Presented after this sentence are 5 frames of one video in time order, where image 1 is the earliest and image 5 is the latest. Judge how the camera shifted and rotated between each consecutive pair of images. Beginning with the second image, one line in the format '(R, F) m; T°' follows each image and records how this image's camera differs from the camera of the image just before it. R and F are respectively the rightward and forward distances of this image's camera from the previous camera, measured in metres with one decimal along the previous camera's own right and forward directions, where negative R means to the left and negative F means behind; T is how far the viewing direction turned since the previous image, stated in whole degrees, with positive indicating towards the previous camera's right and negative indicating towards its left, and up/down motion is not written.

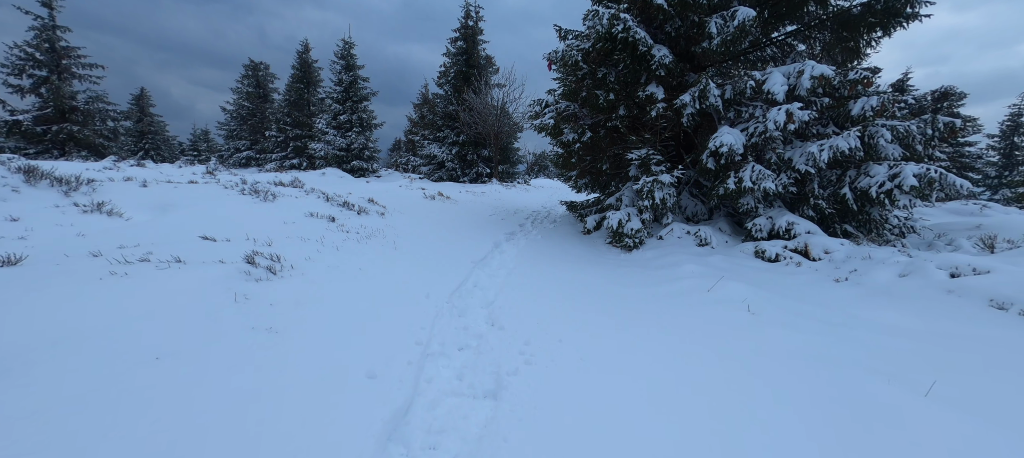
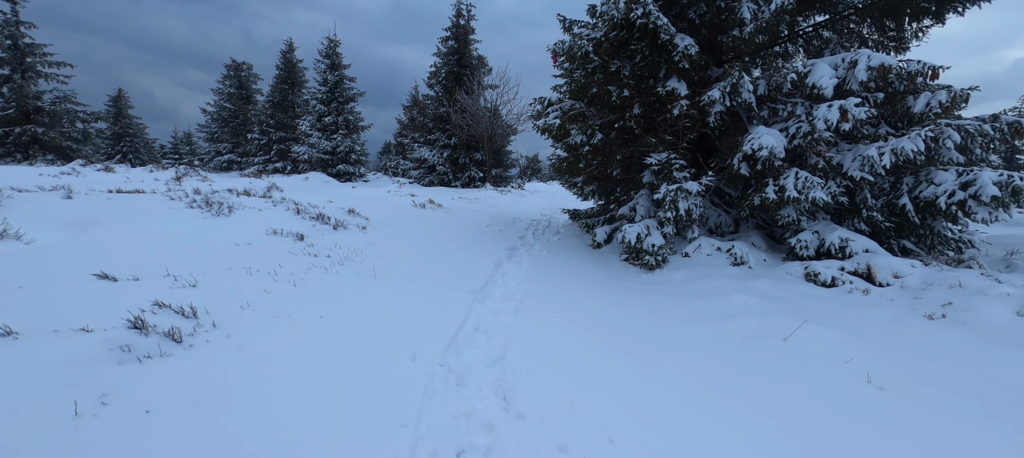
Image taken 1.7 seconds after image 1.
(-0.2, +1.3) m; +1°
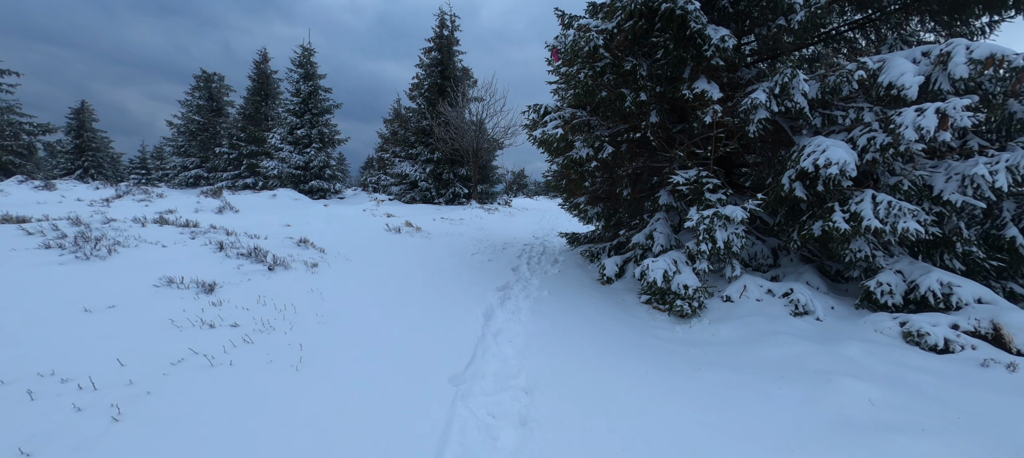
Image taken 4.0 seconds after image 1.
(-0.1, +1.8) m; +2°
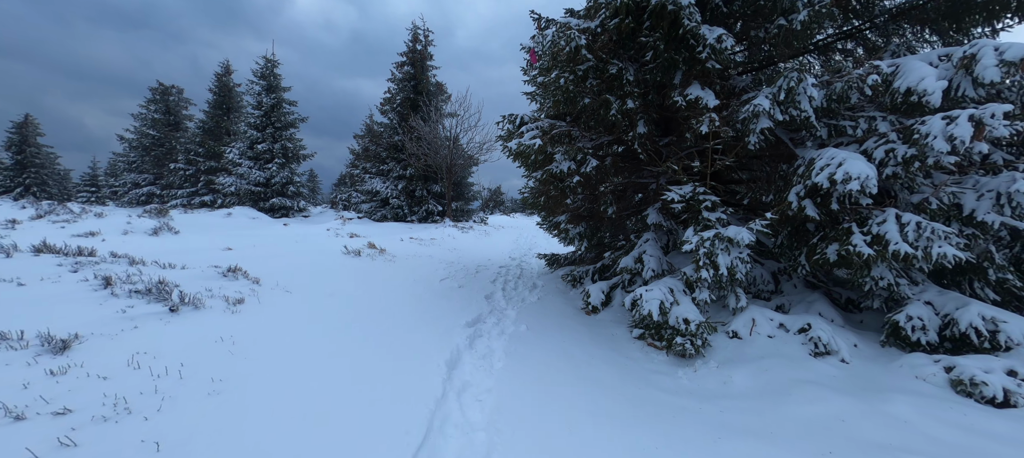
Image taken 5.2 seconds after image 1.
(+0.1, +1.0) m; +3°
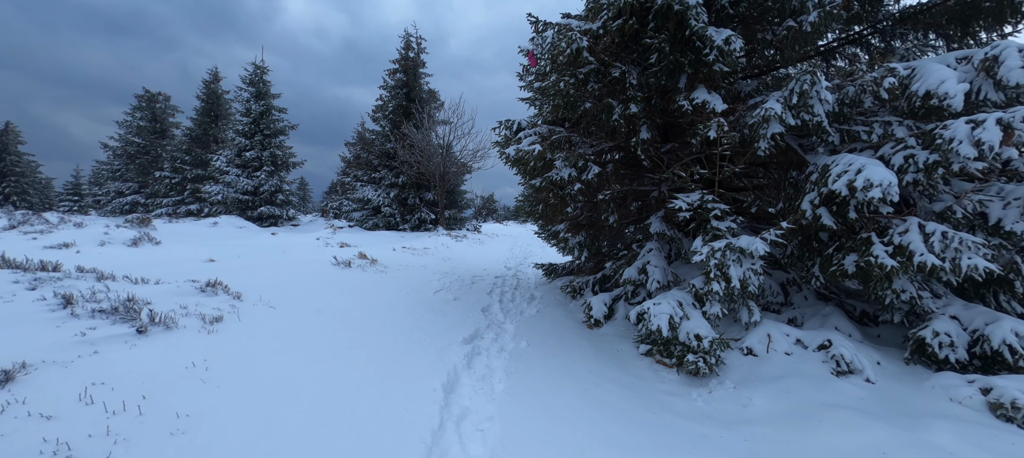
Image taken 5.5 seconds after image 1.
(-0.1, +0.3) m; +1°
